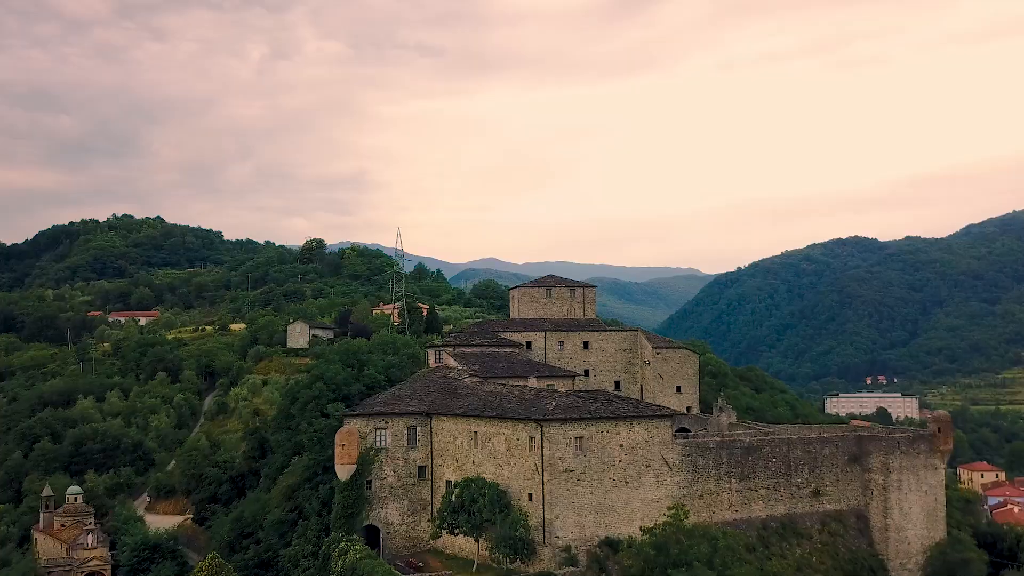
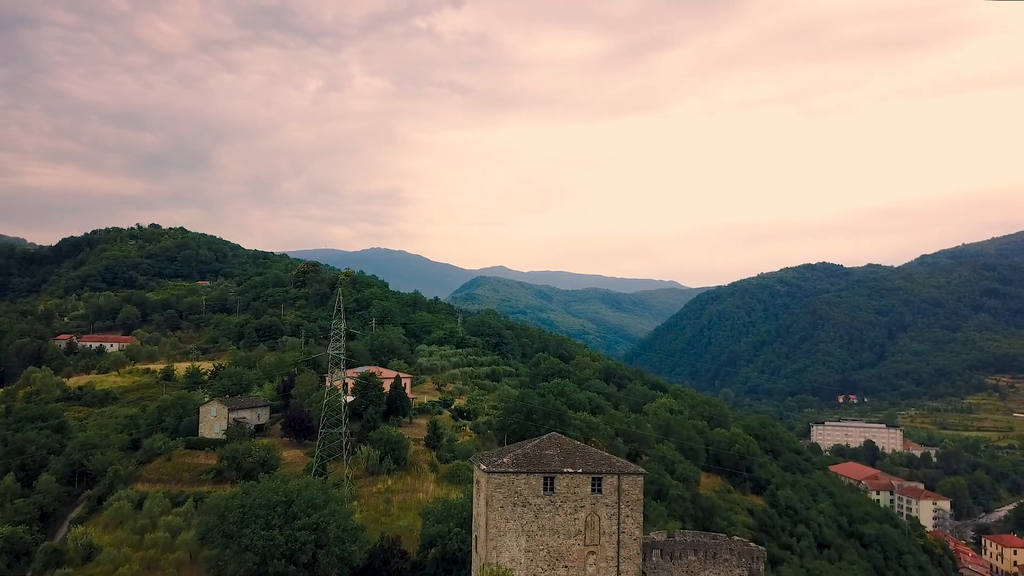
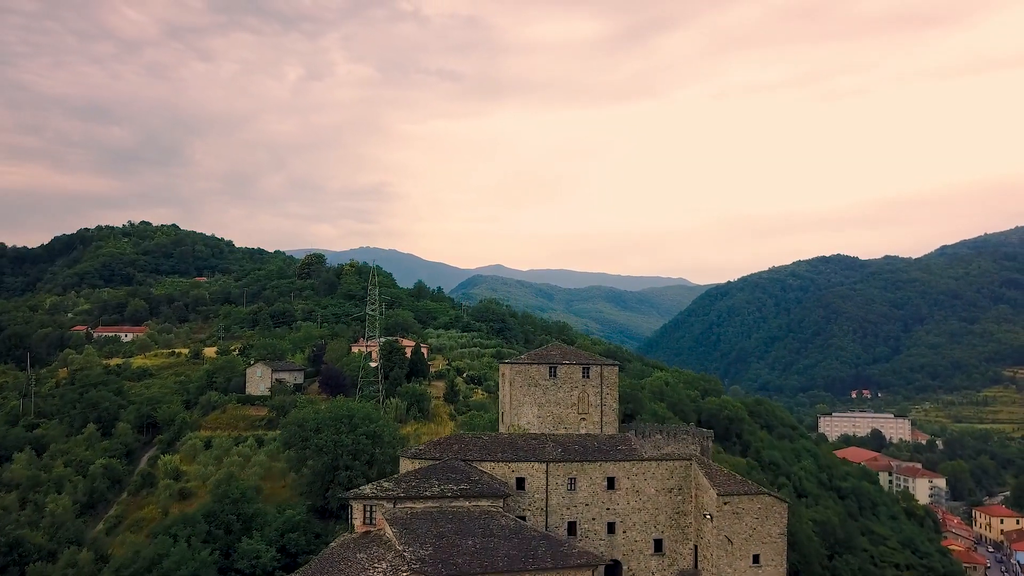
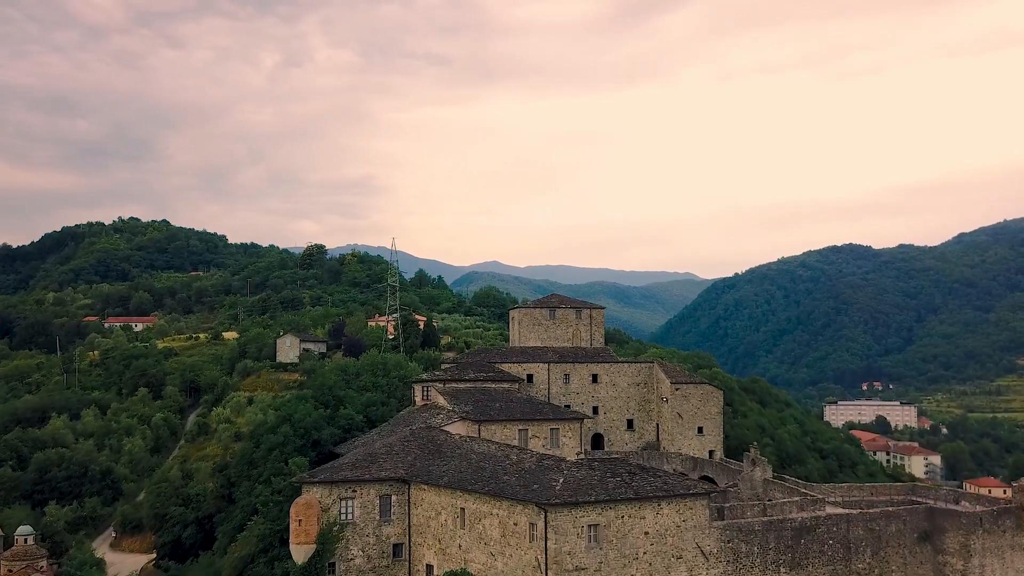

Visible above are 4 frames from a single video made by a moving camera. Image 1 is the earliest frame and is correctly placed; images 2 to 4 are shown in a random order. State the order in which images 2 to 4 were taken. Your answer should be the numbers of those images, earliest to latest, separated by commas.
4, 3, 2
